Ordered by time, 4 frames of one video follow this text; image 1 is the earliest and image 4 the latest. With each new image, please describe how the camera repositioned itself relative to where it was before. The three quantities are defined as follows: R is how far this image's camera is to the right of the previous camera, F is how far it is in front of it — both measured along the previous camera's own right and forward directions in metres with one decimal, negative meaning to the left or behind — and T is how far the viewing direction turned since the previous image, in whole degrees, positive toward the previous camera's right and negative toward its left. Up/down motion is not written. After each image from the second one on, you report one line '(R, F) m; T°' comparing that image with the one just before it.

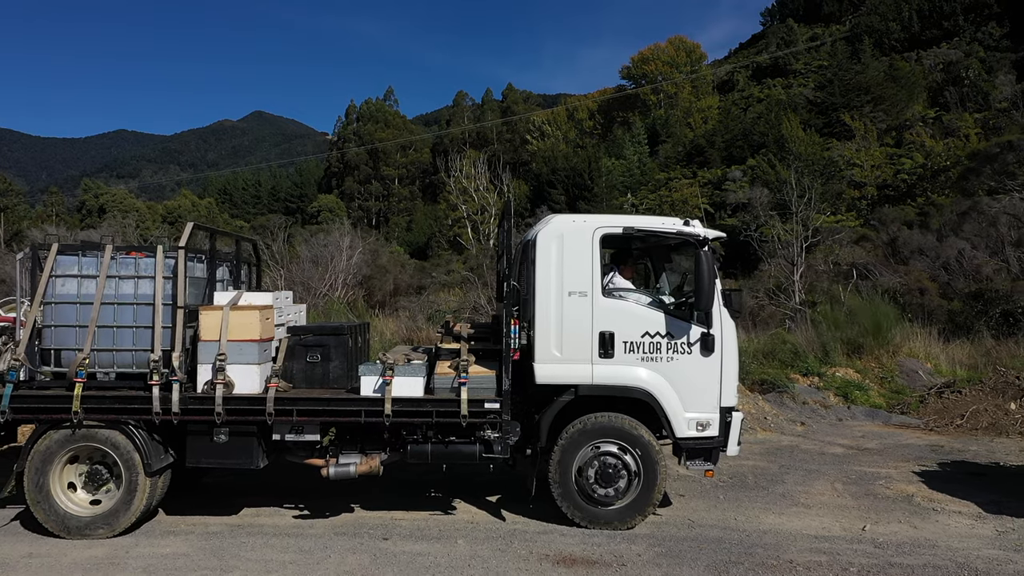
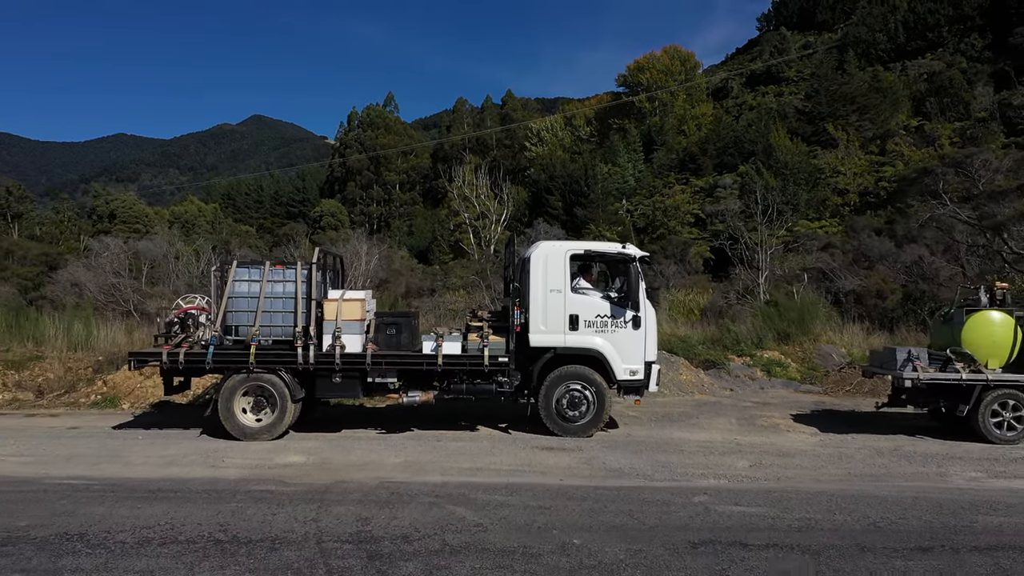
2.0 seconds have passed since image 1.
(0.0, -3.2) m; 0°
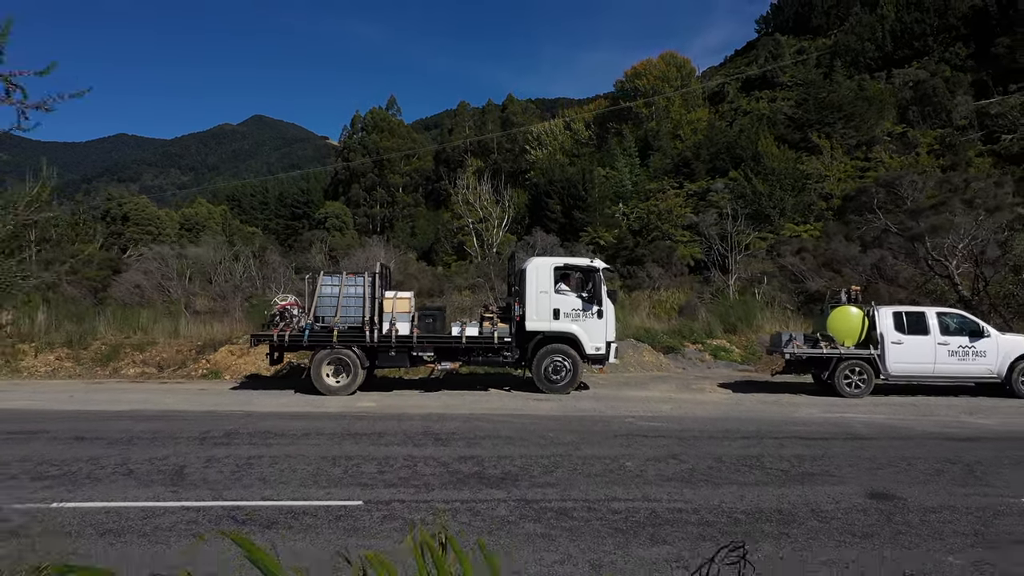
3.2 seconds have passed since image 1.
(0.0, -3.7) m; 0°
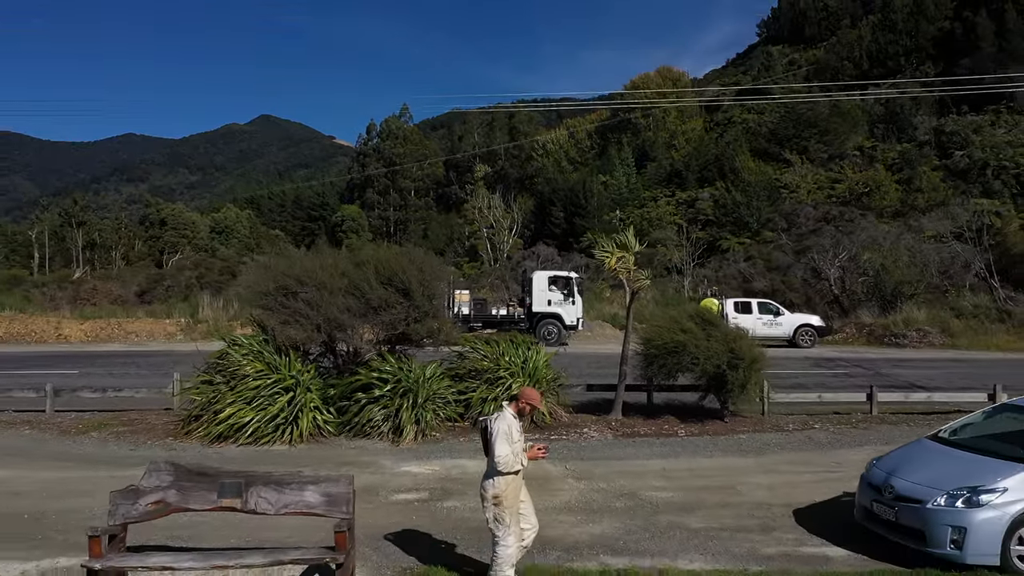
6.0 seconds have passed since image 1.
(-0.2, -9.7) m; 0°
